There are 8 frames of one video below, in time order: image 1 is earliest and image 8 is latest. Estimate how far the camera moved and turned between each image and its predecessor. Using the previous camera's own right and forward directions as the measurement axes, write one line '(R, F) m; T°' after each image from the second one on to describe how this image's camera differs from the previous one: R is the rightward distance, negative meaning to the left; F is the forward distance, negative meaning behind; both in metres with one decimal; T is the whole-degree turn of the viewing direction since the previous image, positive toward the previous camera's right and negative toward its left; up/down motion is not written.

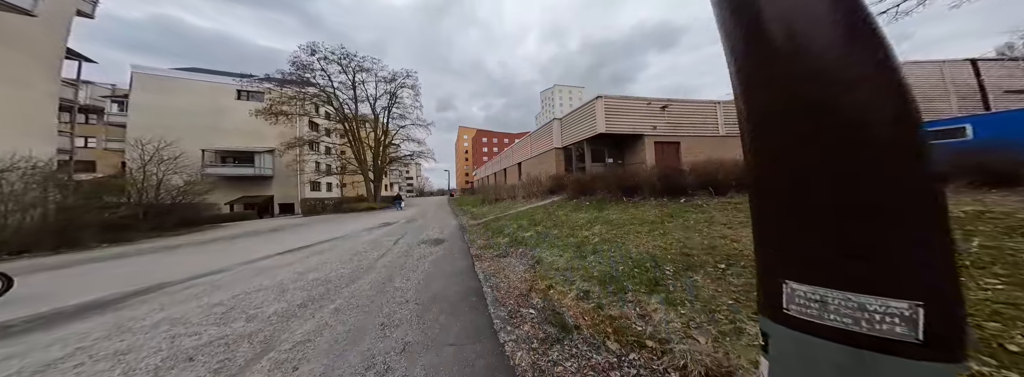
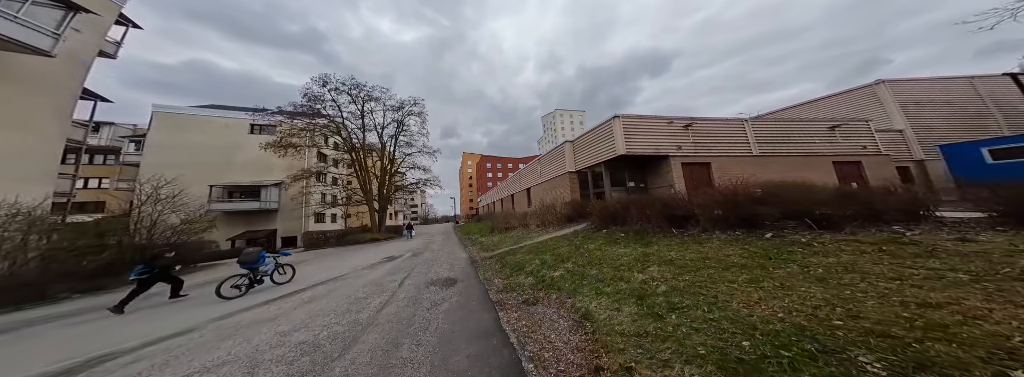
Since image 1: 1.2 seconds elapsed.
(-0.4, +0.7) m; -1°
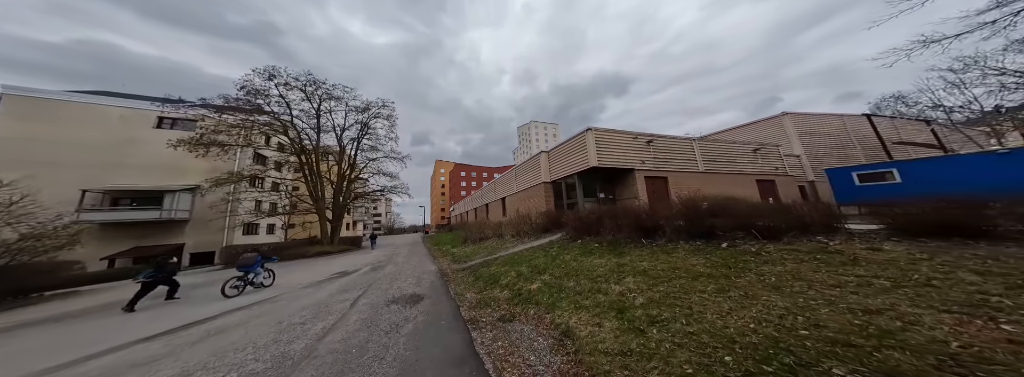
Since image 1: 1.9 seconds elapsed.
(-0.1, +0.1) m; +8°
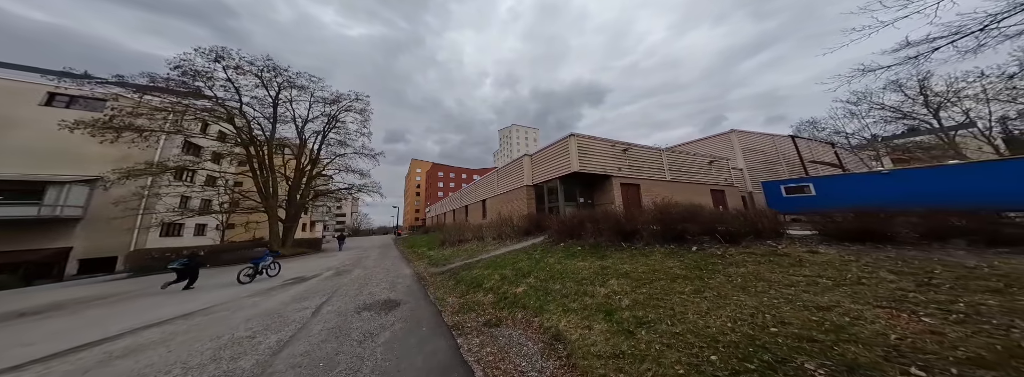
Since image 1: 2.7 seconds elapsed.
(-0.3, 0.0) m; +7°
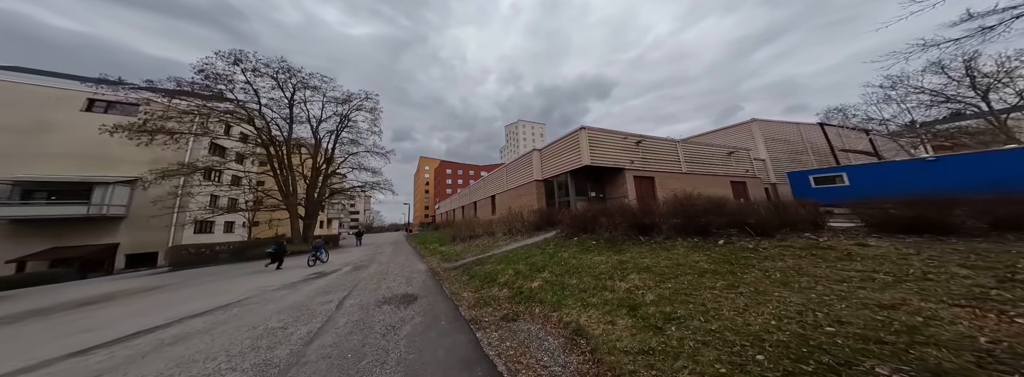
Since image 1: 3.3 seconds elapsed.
(-0.1, +0.1) m; -2°
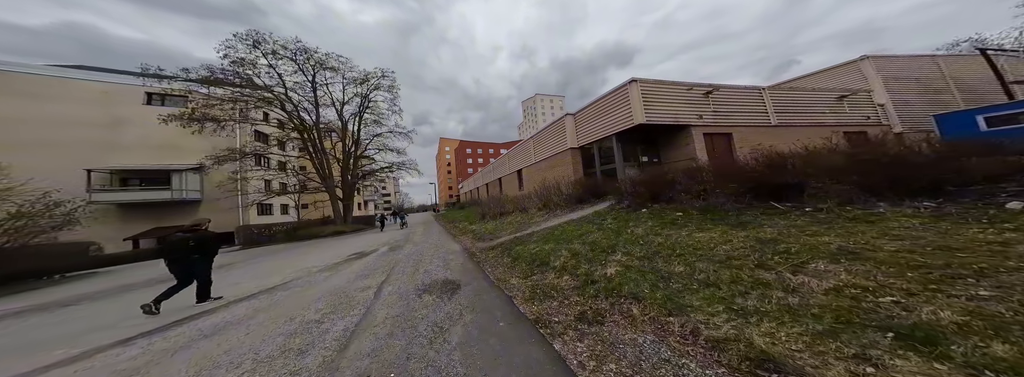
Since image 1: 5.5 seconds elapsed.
(-0.7, +1.3) m; -6°
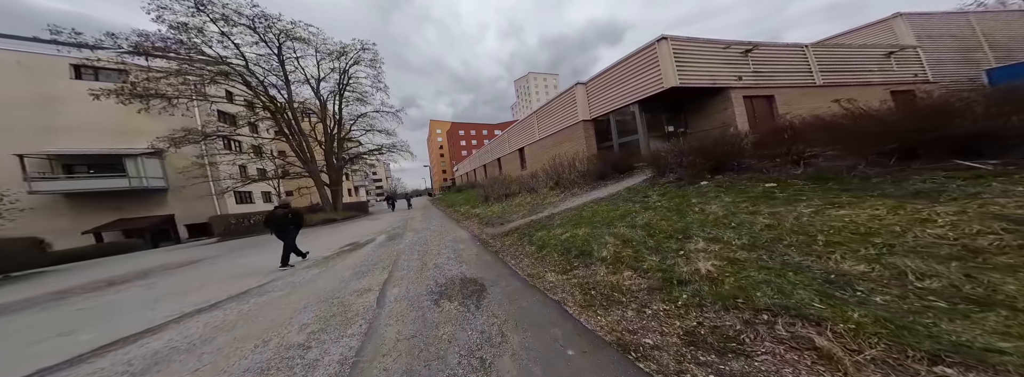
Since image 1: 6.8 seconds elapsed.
(-0.8, +1.3) m; +2°
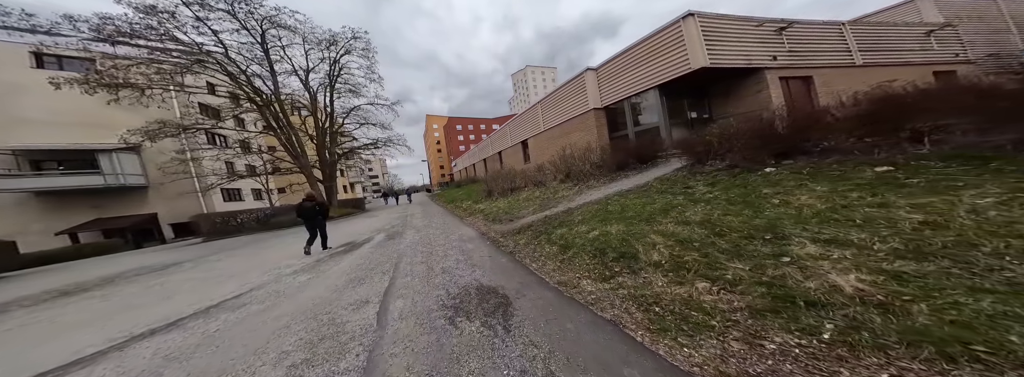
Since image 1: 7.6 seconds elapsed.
(-0.5, +0.9) m; +1°
